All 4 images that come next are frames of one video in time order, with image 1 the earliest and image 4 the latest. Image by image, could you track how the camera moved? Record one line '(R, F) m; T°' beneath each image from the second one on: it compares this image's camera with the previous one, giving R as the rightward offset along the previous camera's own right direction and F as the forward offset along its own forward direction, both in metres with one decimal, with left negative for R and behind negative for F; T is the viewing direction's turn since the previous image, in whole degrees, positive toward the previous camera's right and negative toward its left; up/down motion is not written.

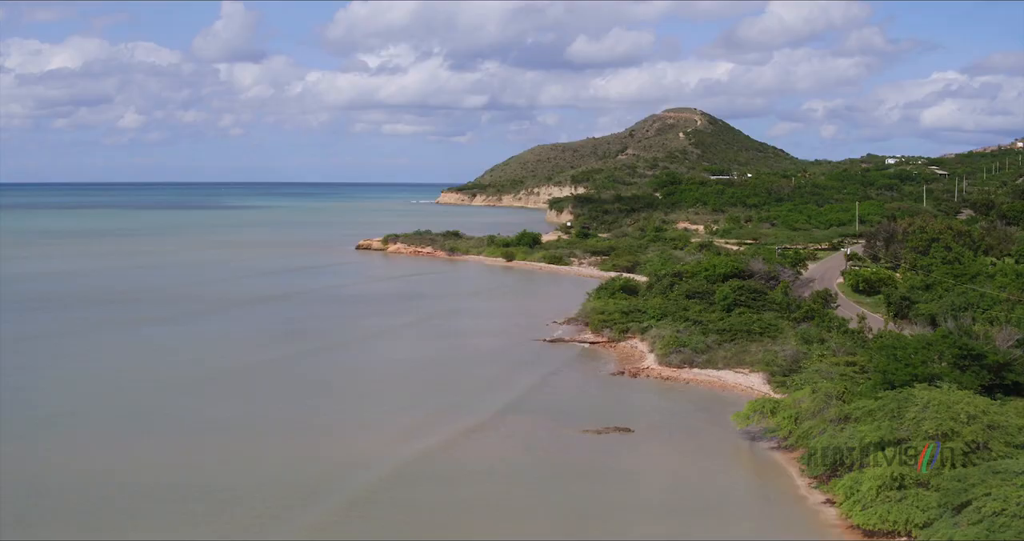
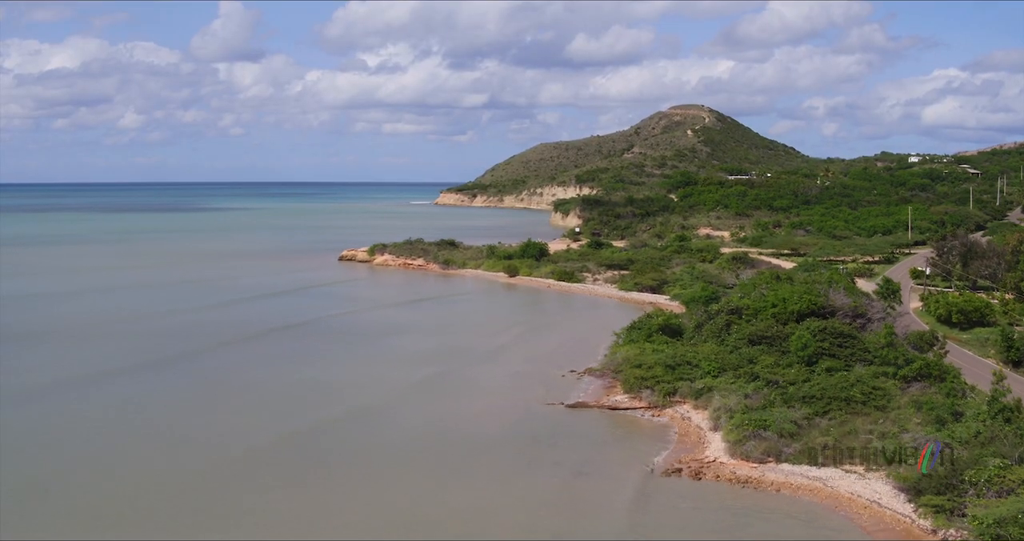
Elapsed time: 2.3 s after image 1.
(-0.1, +6.7) m; 0°
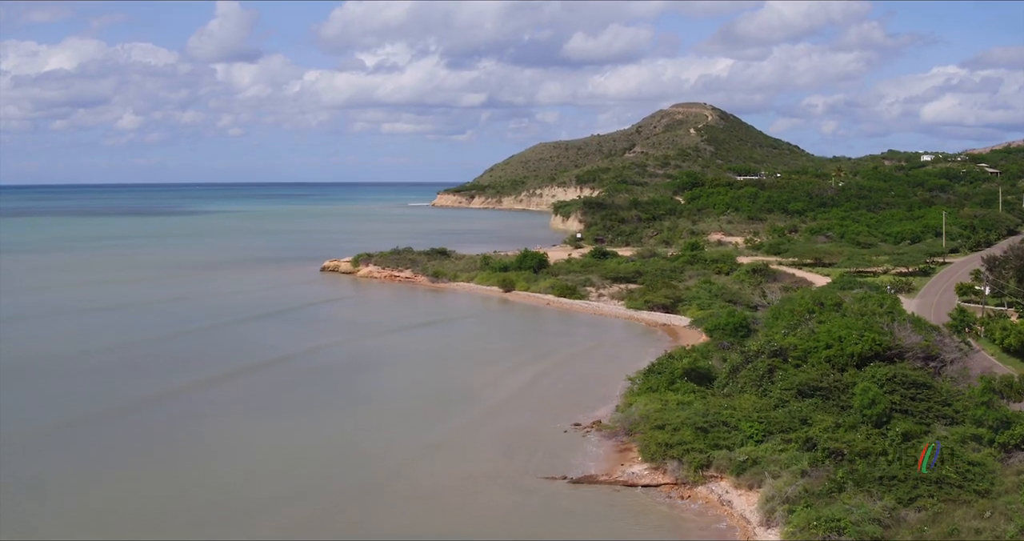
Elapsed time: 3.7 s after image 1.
(+0.2, +4.1) m; 0°
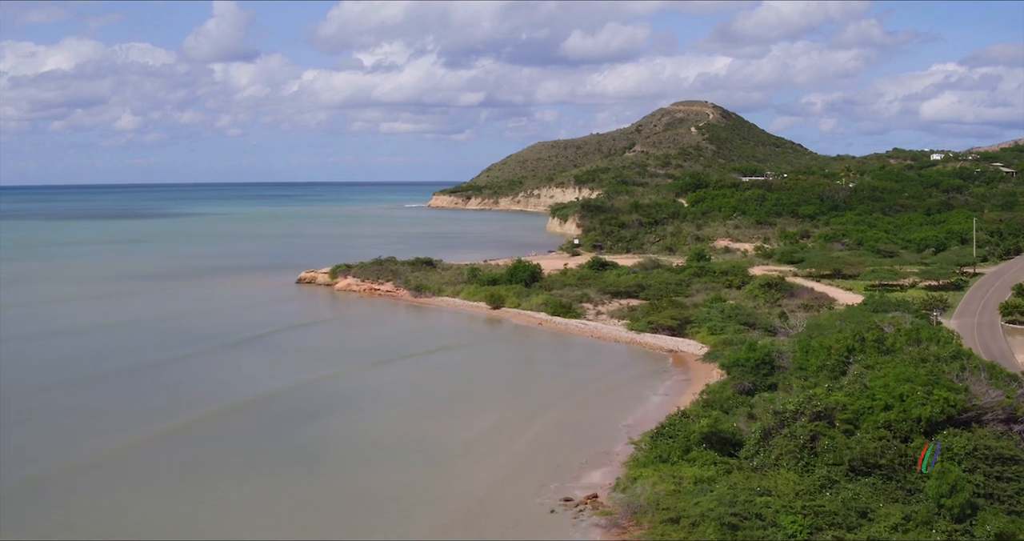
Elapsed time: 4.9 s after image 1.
(+0.4, +3.6) m; 0°
